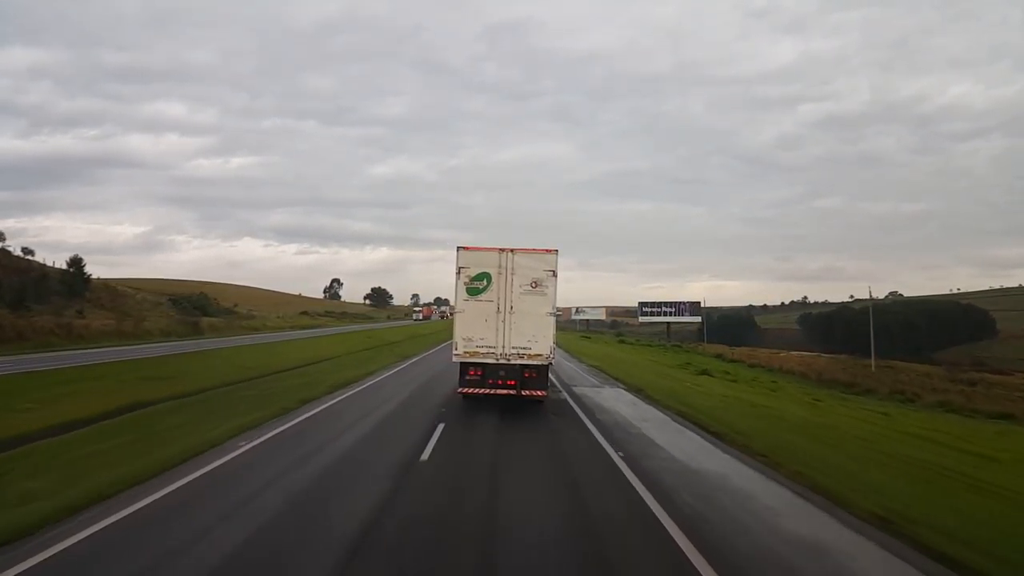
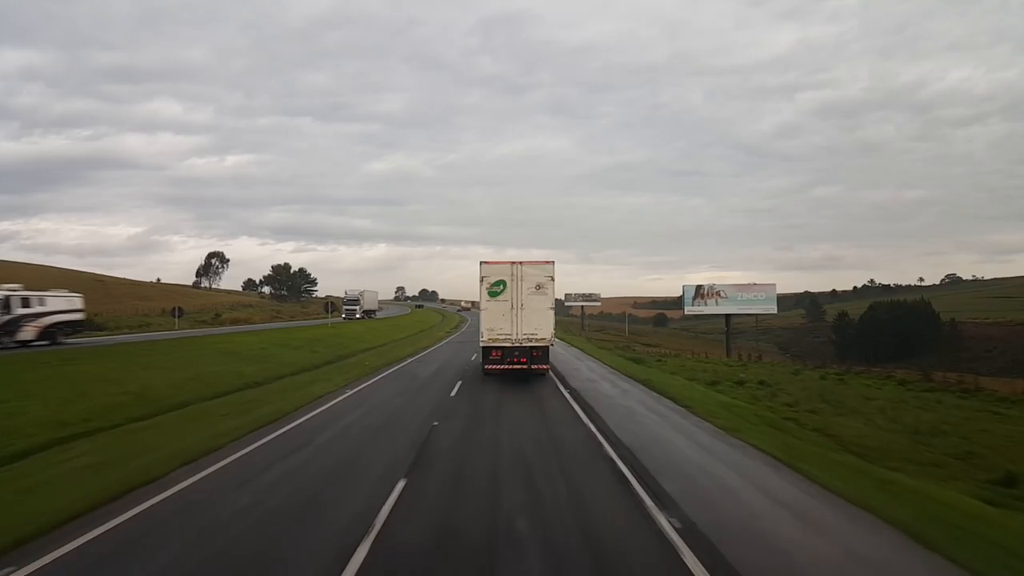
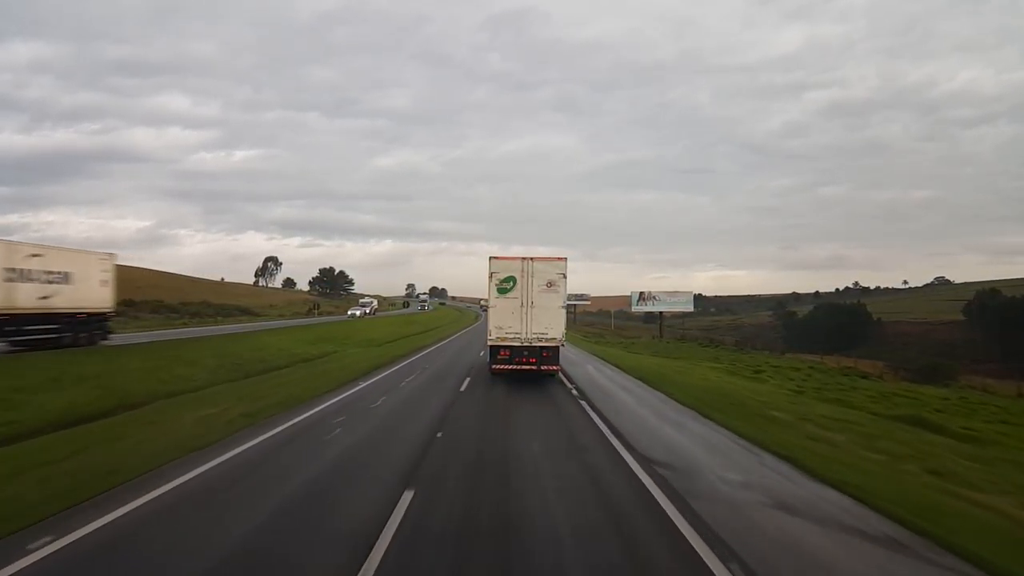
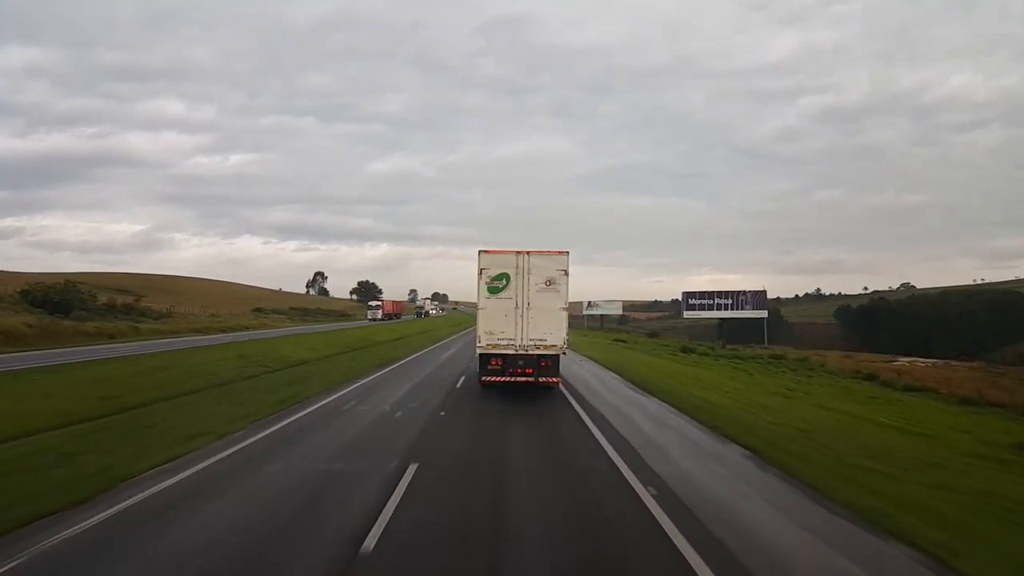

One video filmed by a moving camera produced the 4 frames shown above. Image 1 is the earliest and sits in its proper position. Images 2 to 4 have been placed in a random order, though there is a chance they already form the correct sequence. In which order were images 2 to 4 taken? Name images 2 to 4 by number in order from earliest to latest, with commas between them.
4, 3, 2
